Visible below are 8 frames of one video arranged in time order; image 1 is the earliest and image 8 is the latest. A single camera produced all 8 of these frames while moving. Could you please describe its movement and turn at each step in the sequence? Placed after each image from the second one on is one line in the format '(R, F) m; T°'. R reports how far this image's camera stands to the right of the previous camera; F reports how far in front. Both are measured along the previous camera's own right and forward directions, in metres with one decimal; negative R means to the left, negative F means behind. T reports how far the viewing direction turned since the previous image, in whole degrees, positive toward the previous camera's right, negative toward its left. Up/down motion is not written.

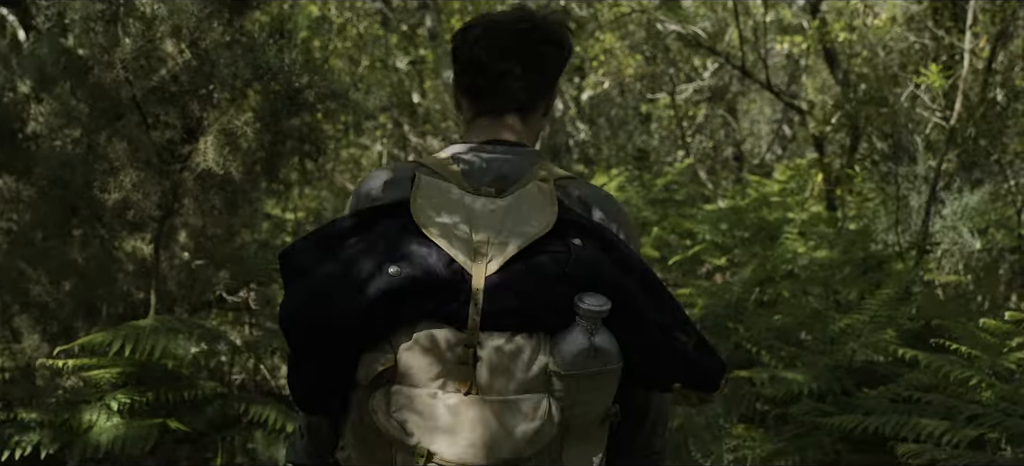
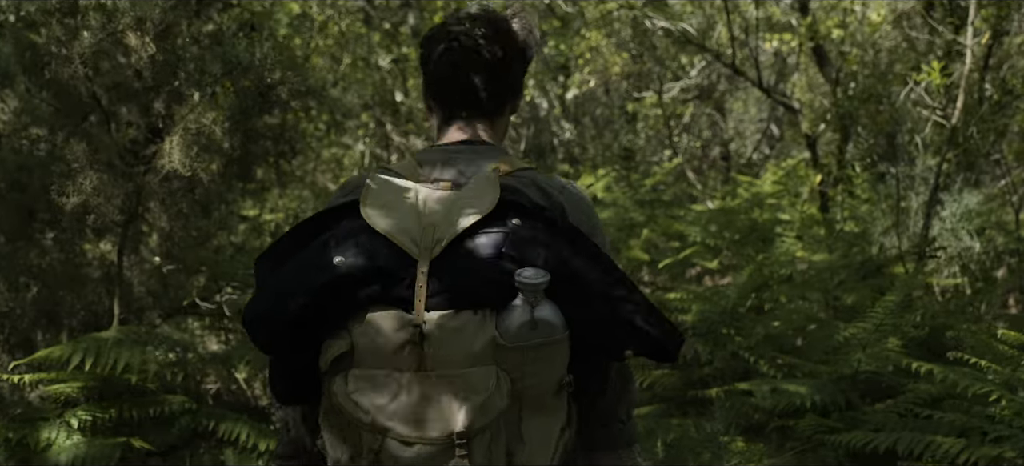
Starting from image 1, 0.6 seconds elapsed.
(0.0, +0.2) m; +1°
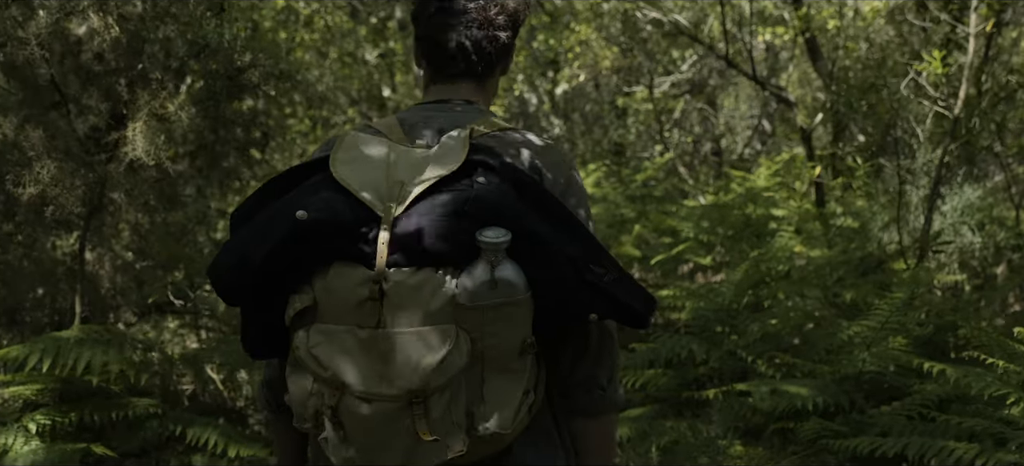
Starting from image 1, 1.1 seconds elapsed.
(0.0, +0.2) m; +1°
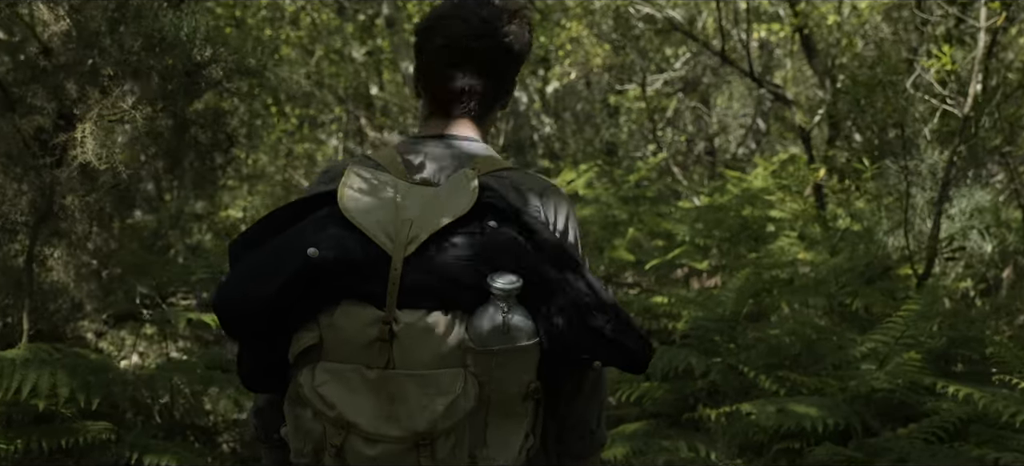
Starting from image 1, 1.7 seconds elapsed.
(0.0, +0.3) m; +1°
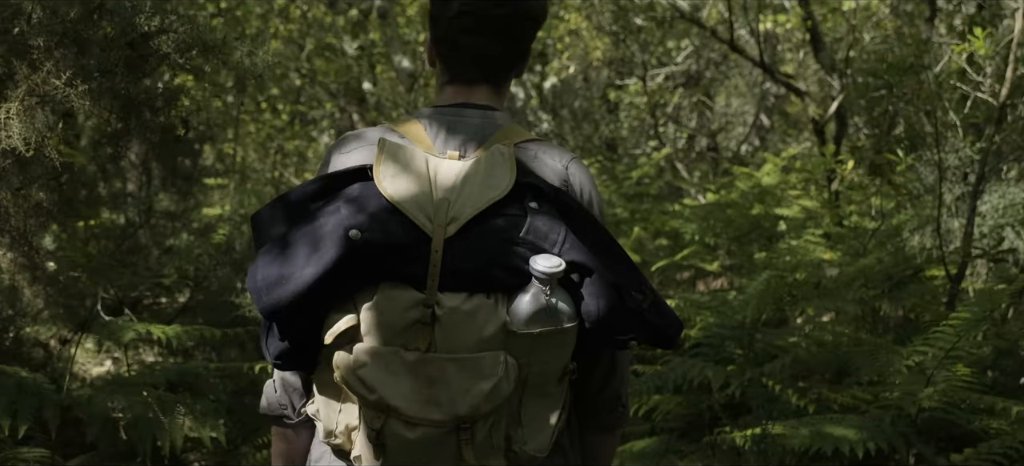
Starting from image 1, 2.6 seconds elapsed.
(0.0, +0.5) m; 0°
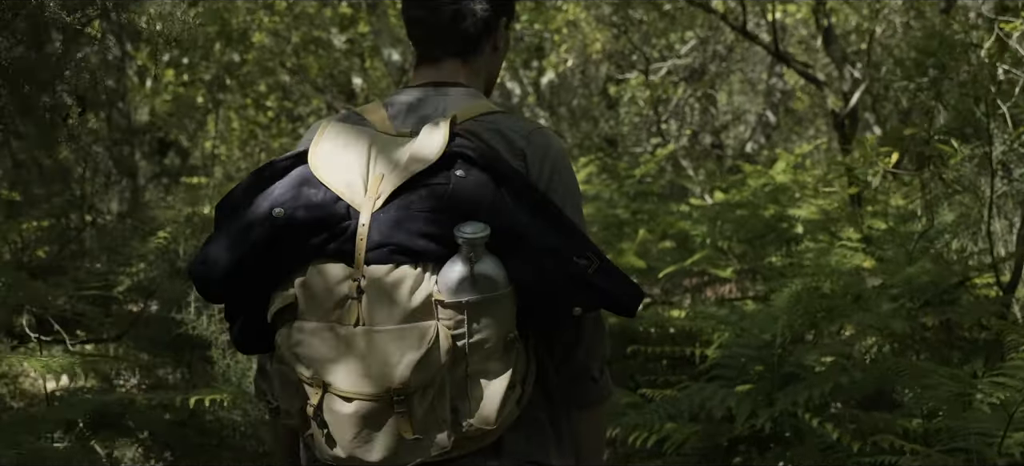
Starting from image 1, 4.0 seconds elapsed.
(0.0, +0.6) m; 0°
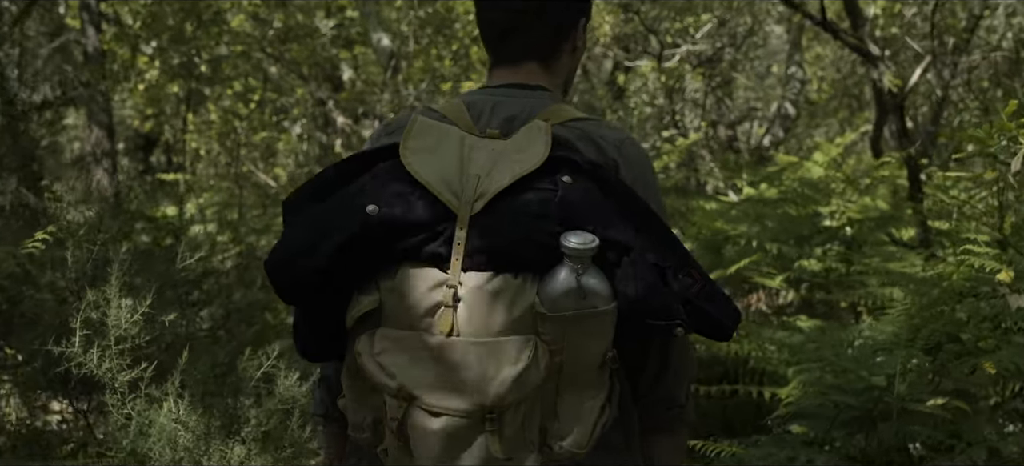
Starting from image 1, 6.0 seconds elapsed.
(0.0, +1.1) m; 0°
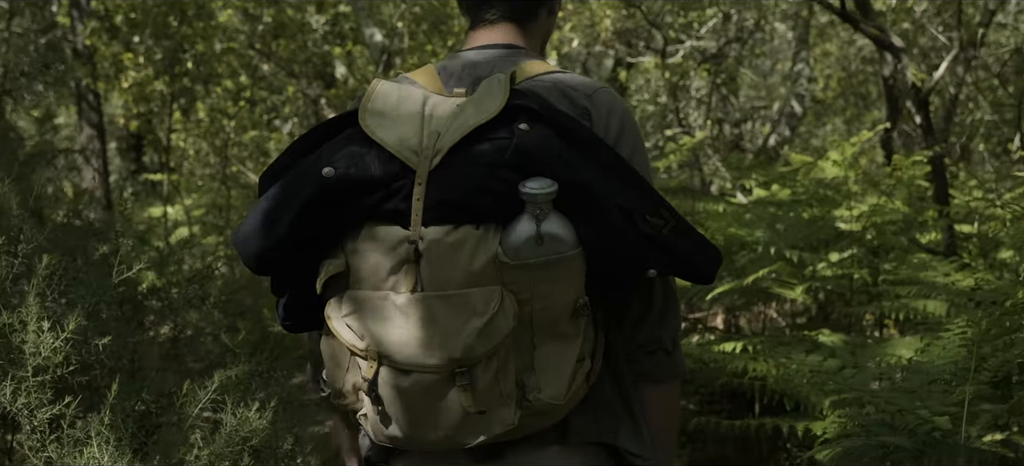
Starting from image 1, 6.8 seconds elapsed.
(0.0, +0.4) m; 0°
